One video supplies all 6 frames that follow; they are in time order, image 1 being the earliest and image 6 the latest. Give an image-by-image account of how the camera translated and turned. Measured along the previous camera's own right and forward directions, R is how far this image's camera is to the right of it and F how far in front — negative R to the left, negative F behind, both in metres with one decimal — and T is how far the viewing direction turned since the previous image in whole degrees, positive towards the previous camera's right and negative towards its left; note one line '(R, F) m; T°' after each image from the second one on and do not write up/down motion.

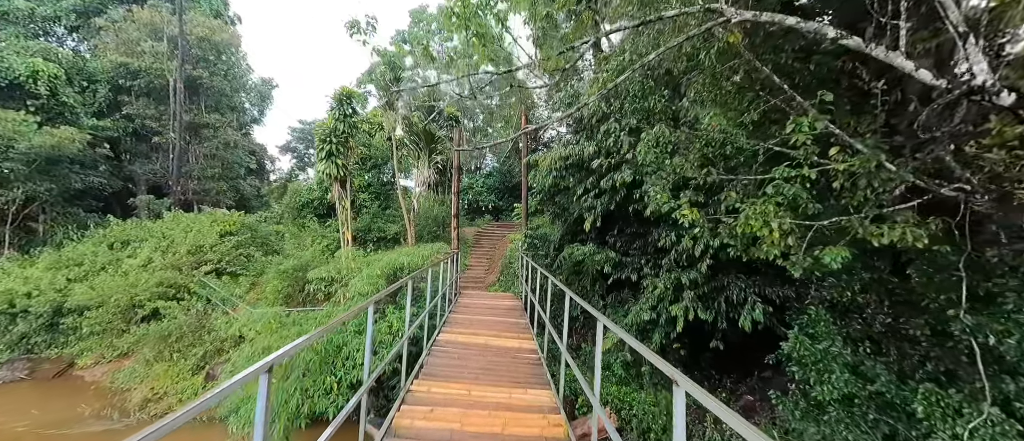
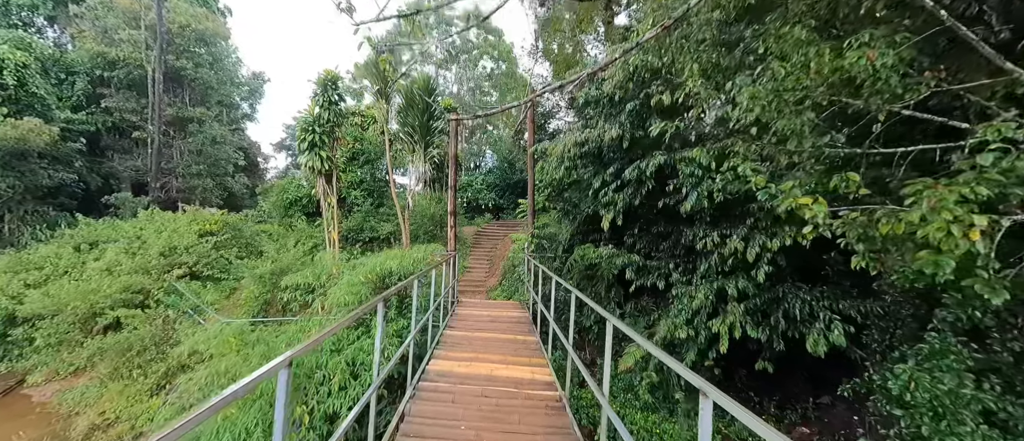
(-0.1, +0.8) m; 0°
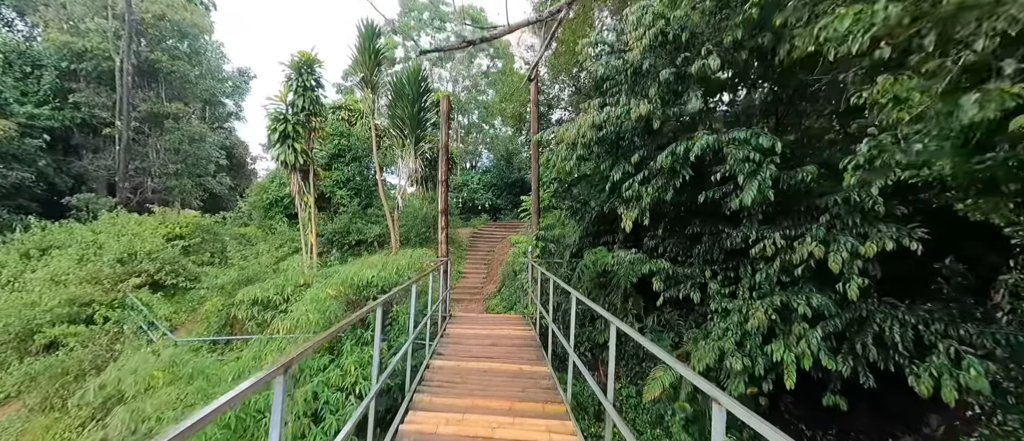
(-0.1, +0.9) m; +1°
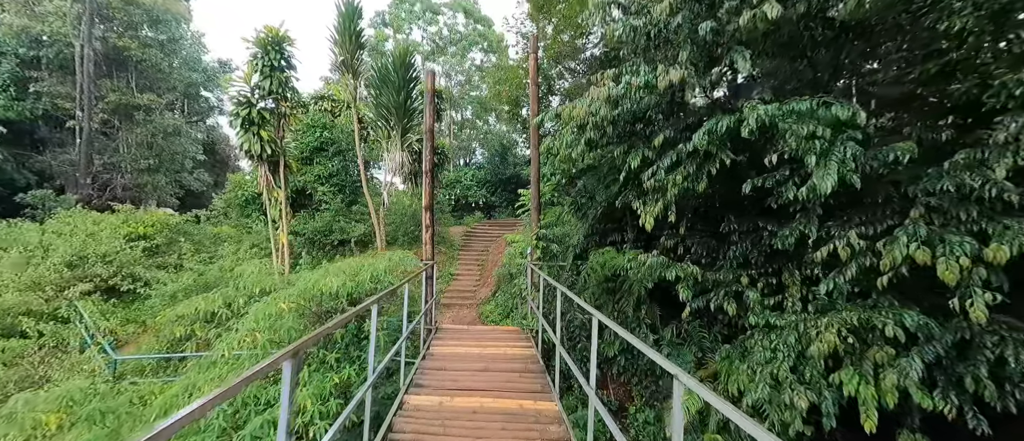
(0.0, +0.7) m; +1°
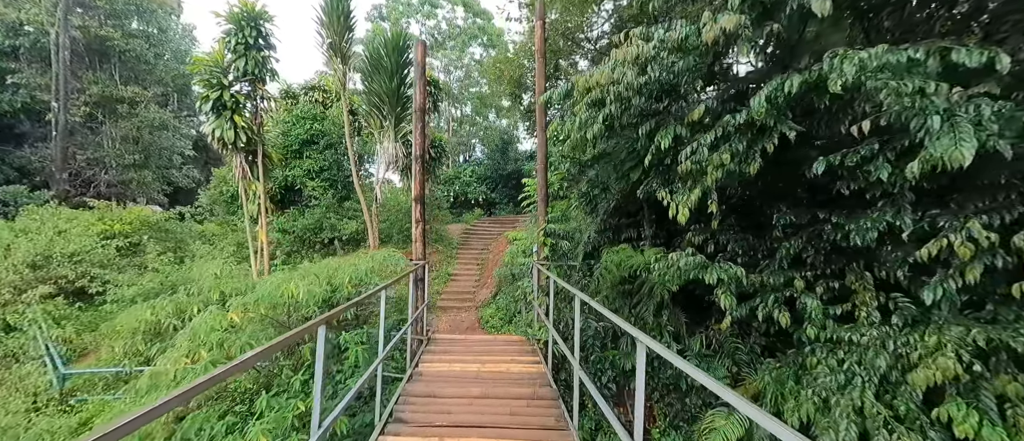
(0.0, +0.6) m; 0°
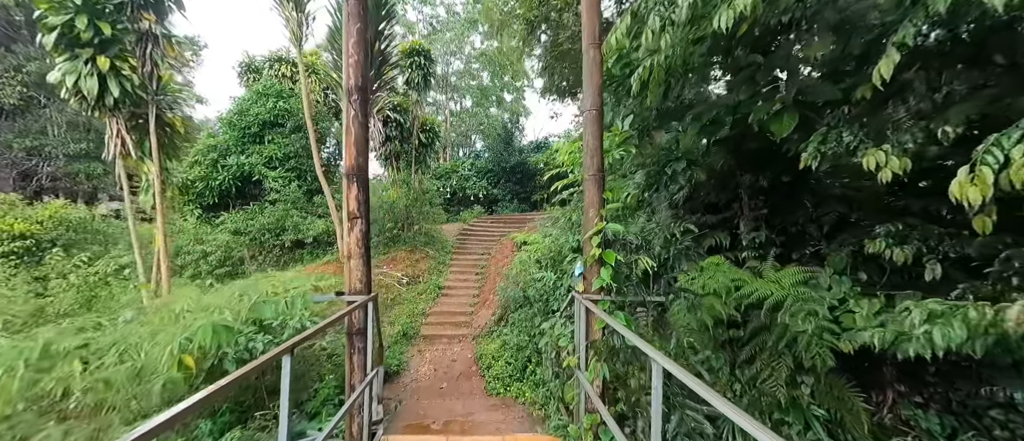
(-0.1, +1.9) m; 0°
